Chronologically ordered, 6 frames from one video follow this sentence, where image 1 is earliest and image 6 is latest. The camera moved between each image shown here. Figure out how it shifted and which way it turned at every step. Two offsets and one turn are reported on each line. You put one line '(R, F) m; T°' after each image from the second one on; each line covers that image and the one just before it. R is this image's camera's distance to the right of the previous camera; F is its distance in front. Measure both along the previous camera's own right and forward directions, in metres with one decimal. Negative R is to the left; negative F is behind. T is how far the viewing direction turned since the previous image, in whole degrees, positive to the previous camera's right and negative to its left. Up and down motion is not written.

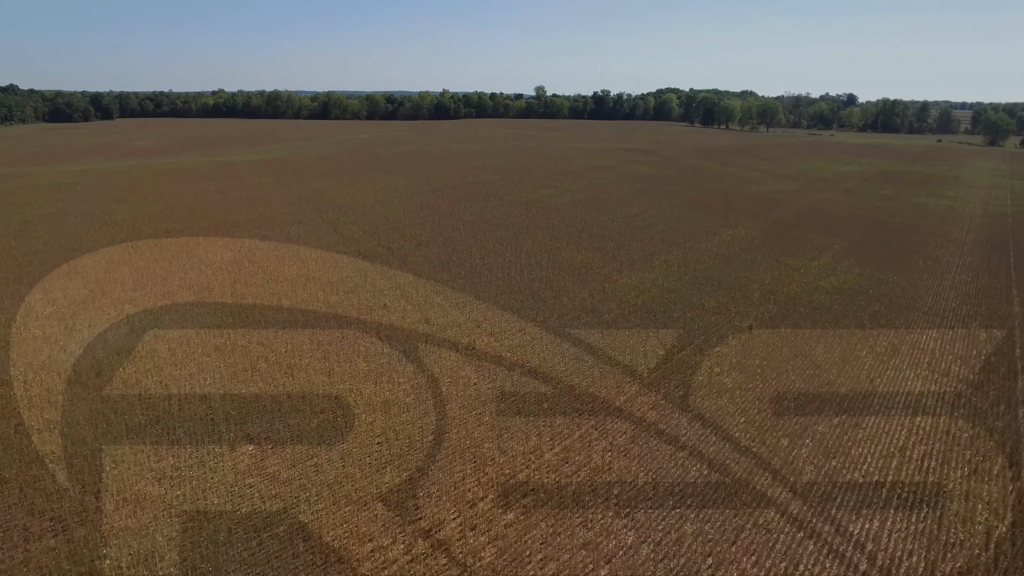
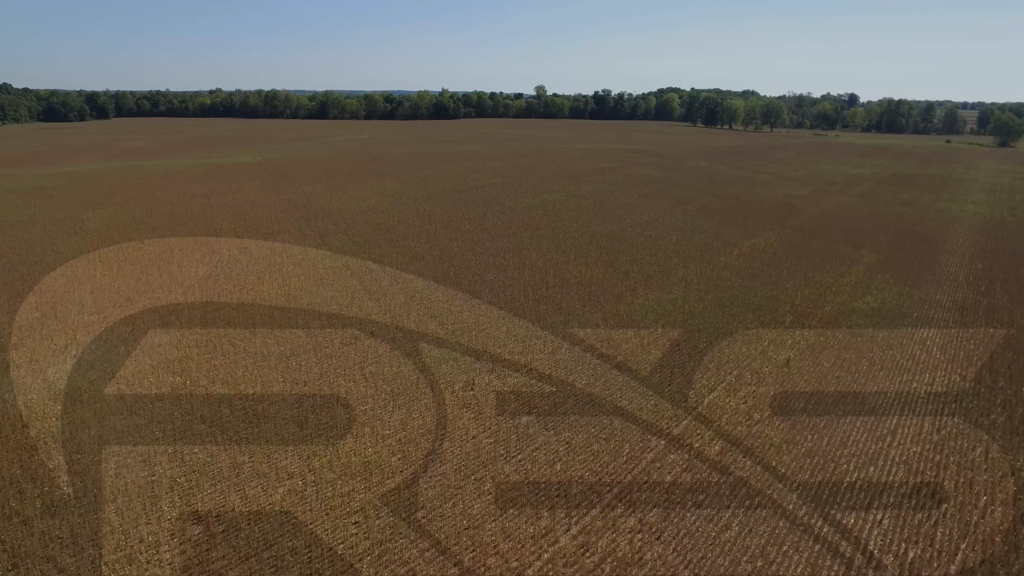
(-0.1, +2.2) m; 0°
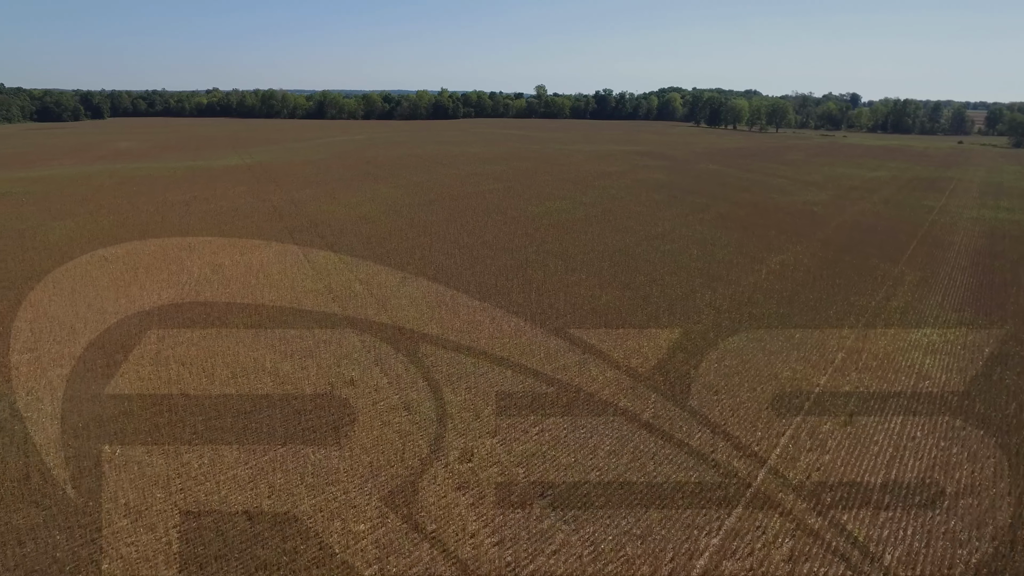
(-0.2, +2.7) m; 0°
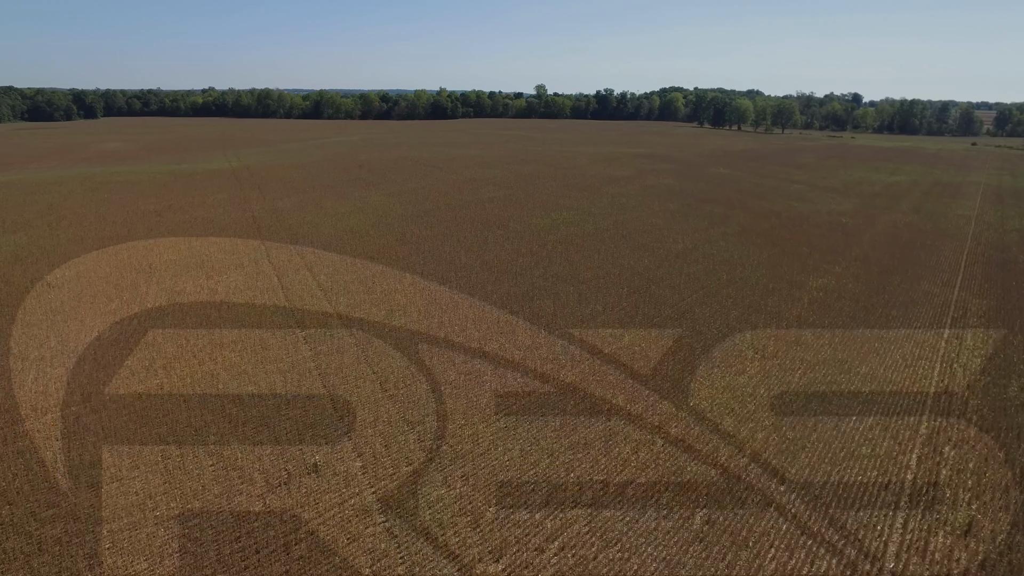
(-0.2, +3.2) m; 0°
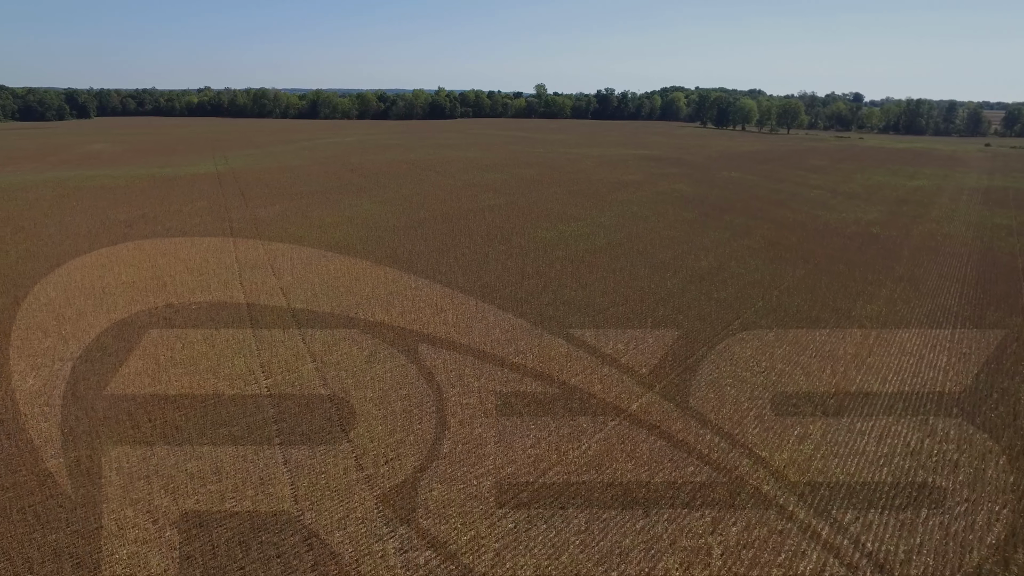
(-0.2, +3.0) m; 0°
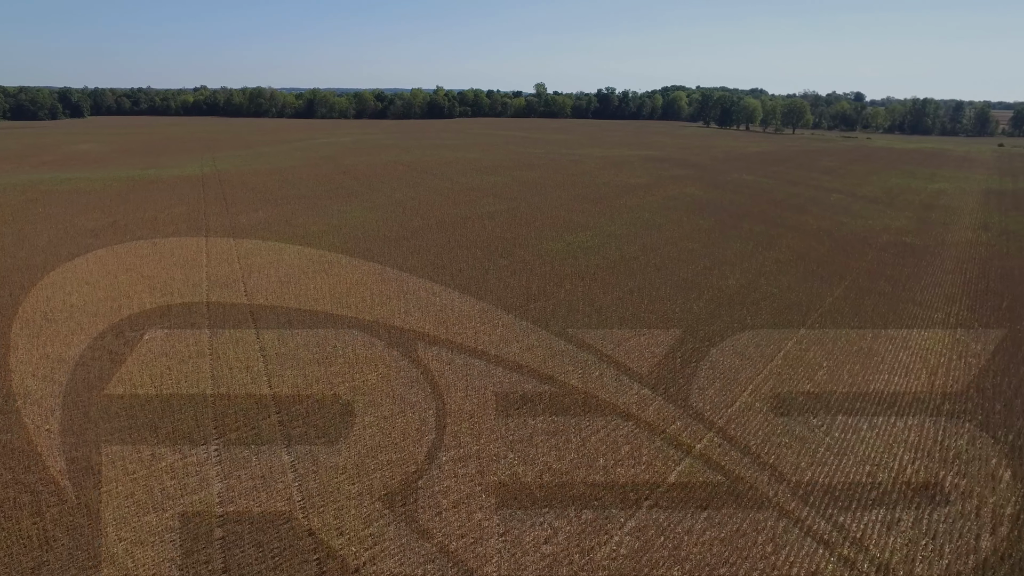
(-0.2, +2.7) m; 0°
